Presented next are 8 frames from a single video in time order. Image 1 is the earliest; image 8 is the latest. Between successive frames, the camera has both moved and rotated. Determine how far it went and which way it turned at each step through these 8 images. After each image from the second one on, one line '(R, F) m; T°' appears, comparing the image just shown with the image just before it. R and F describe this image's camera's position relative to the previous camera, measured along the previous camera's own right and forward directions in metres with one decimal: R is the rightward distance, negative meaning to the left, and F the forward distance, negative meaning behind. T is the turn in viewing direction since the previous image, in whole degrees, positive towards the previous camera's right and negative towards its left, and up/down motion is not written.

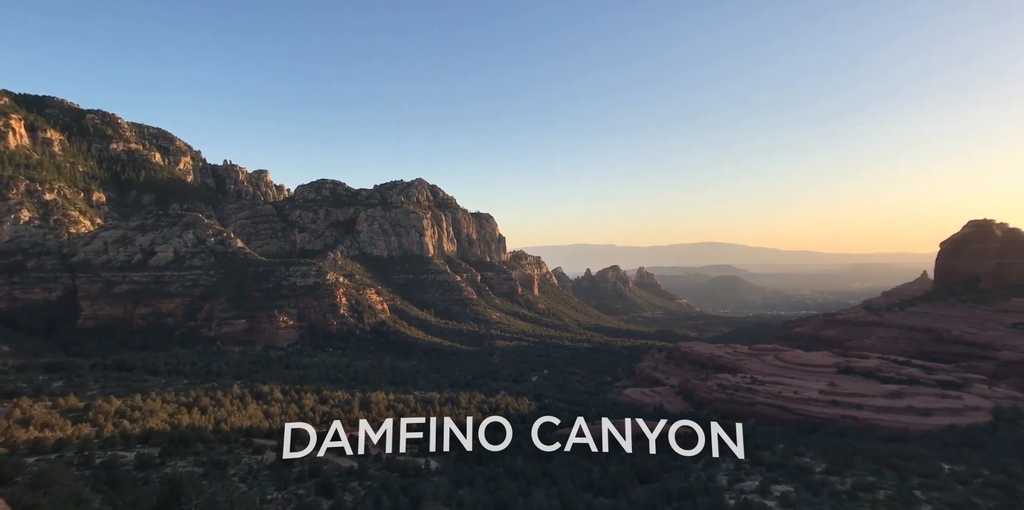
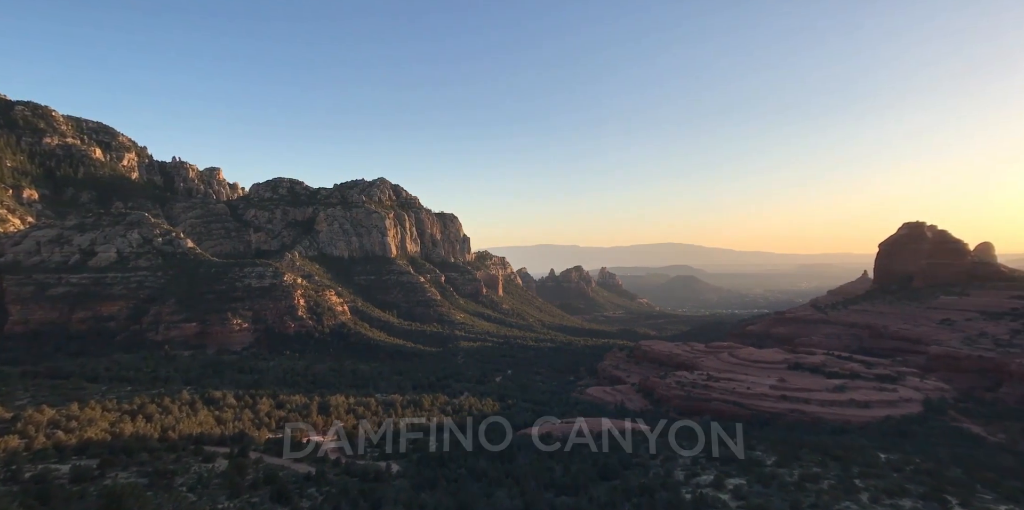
(+0.5, -0.3) m; +4°
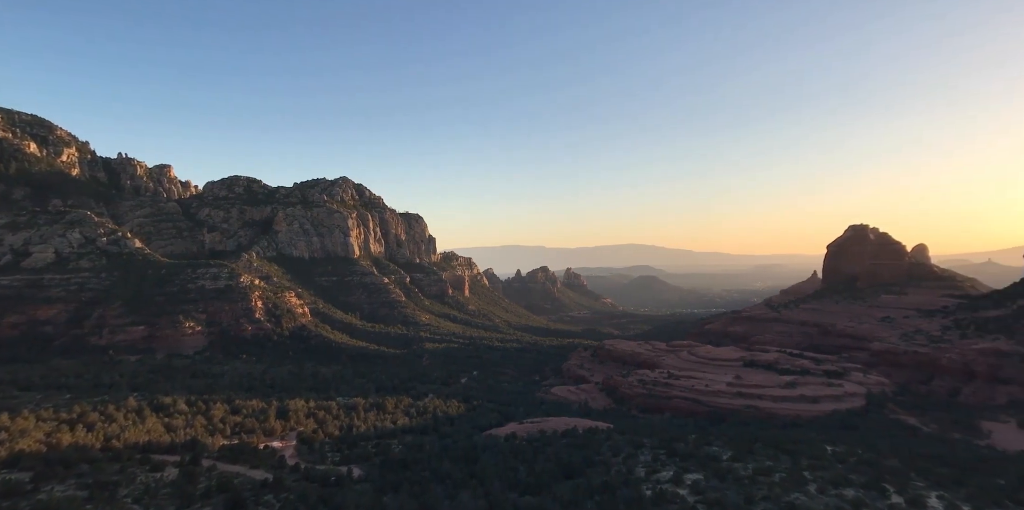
(+0.2, -0.5) m; +3°
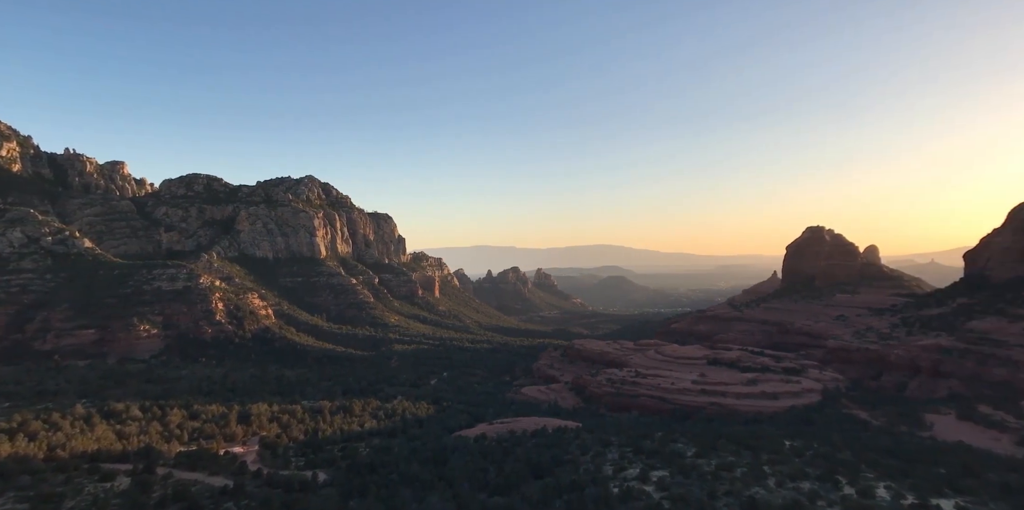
(+0.1, -0.5) m; +3°
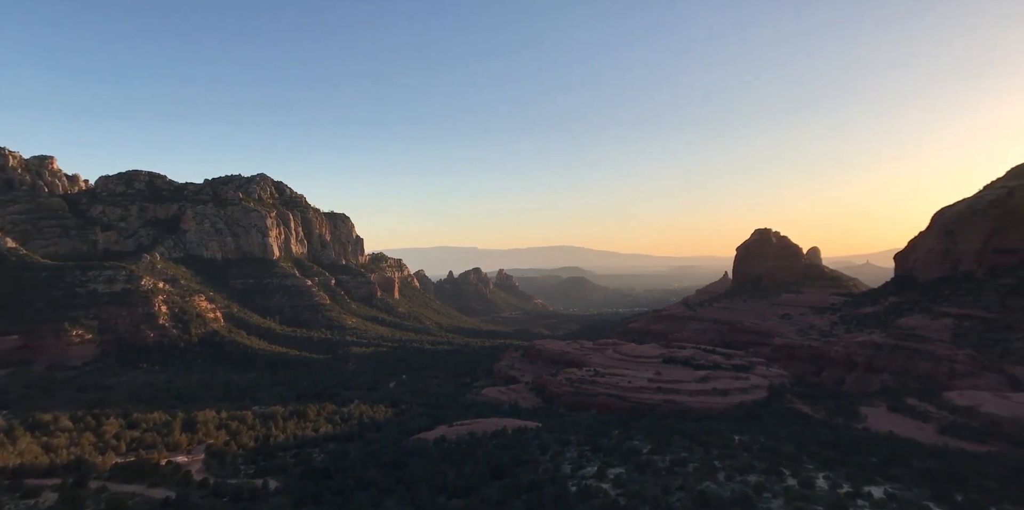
(+0.1, -0.5) m; +4°
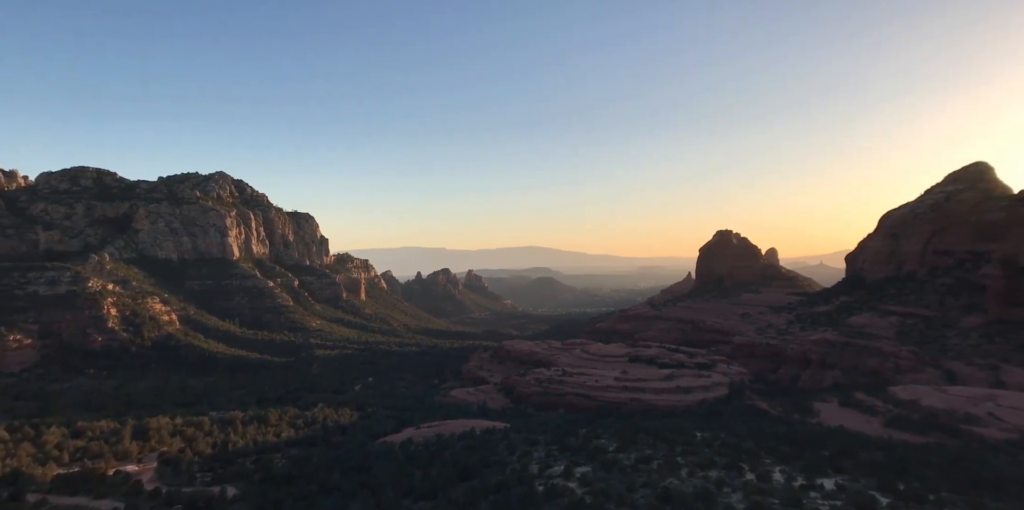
(+0.1, -0.3) m; +3°
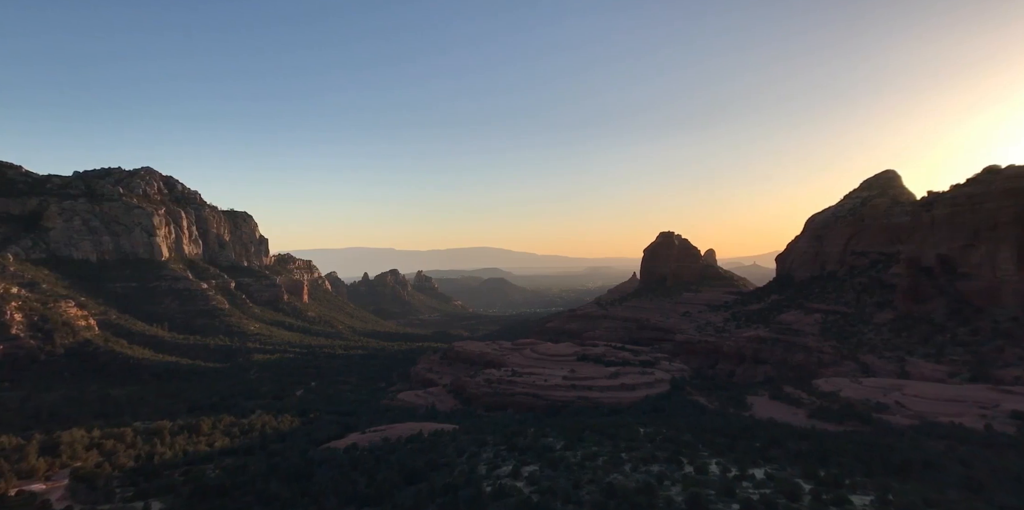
(+0.2, -0.4) m; +4°
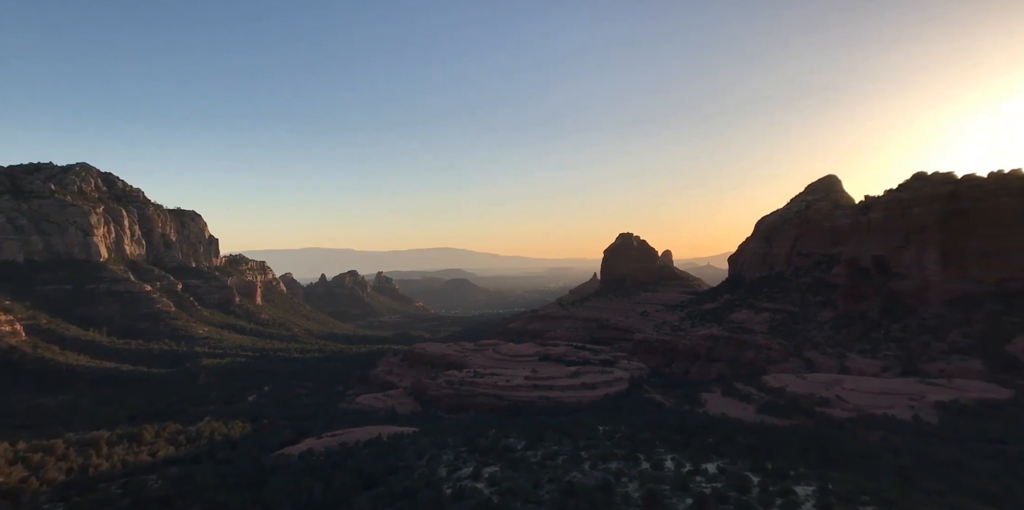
(+0.1, -0.3) m; +3°
